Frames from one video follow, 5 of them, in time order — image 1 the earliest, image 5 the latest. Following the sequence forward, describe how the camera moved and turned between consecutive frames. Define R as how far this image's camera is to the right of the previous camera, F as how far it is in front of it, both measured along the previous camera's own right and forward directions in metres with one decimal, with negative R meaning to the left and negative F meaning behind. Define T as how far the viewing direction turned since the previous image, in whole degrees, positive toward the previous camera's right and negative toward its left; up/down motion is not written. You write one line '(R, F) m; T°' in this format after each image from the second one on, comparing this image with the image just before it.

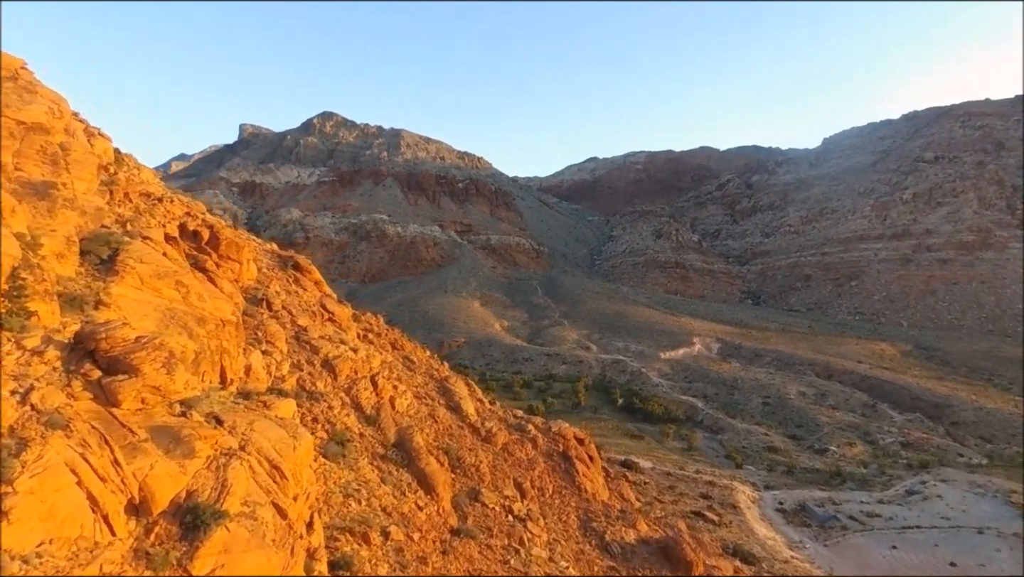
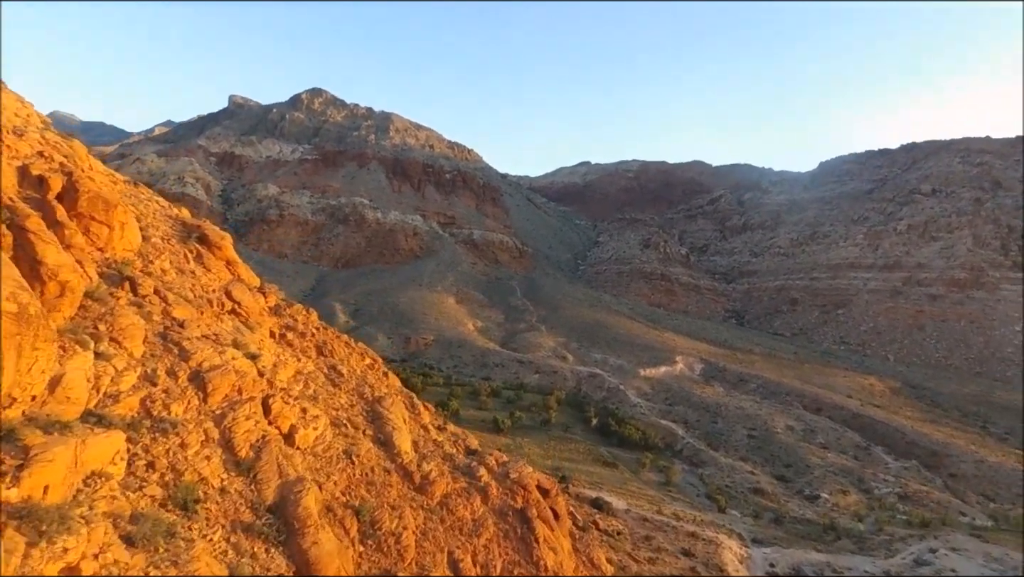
(+0.2, +2.0) m; +2°
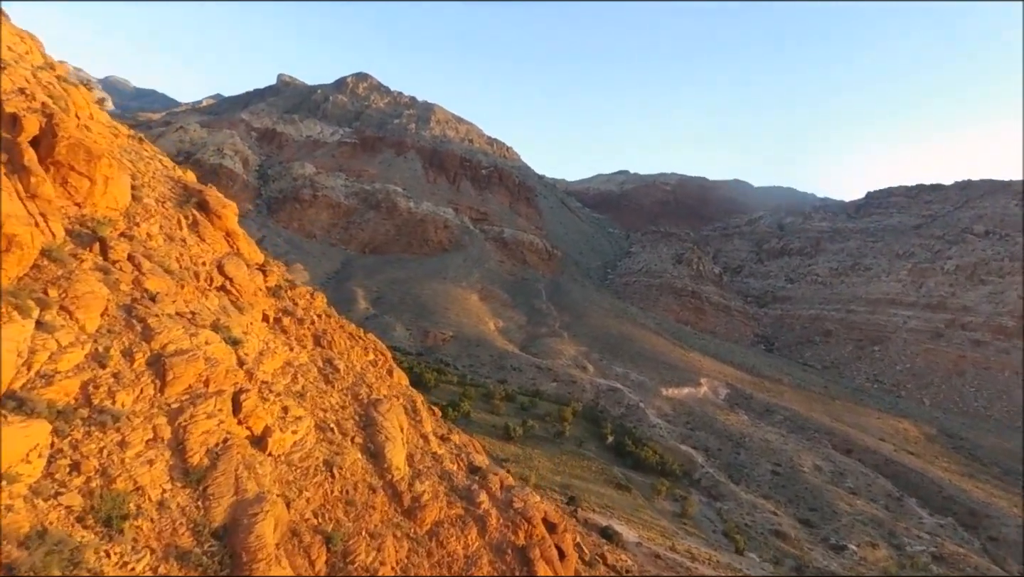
(0.0, +0.8) m; -2°
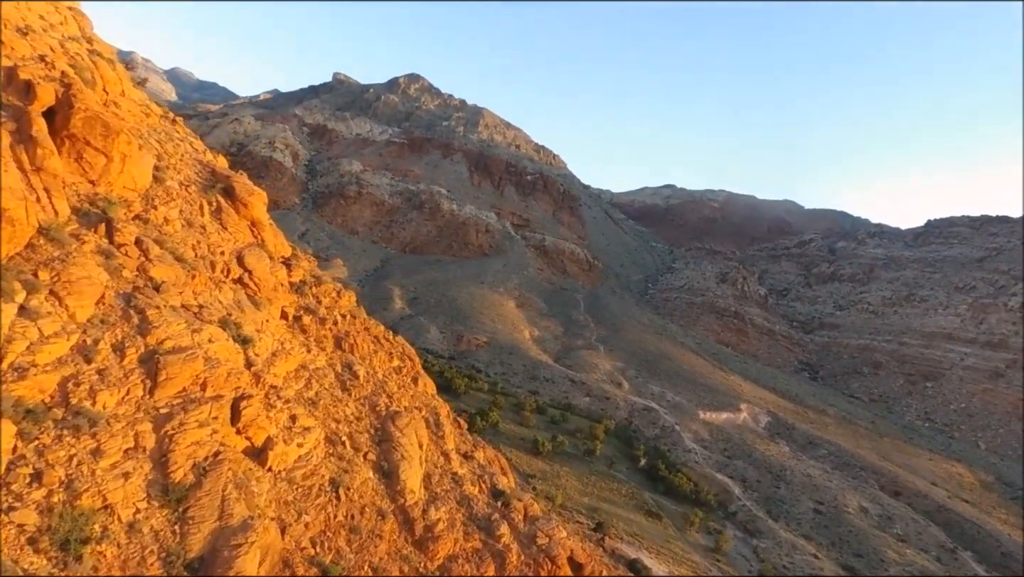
(0.0, +0.6) m; -3°
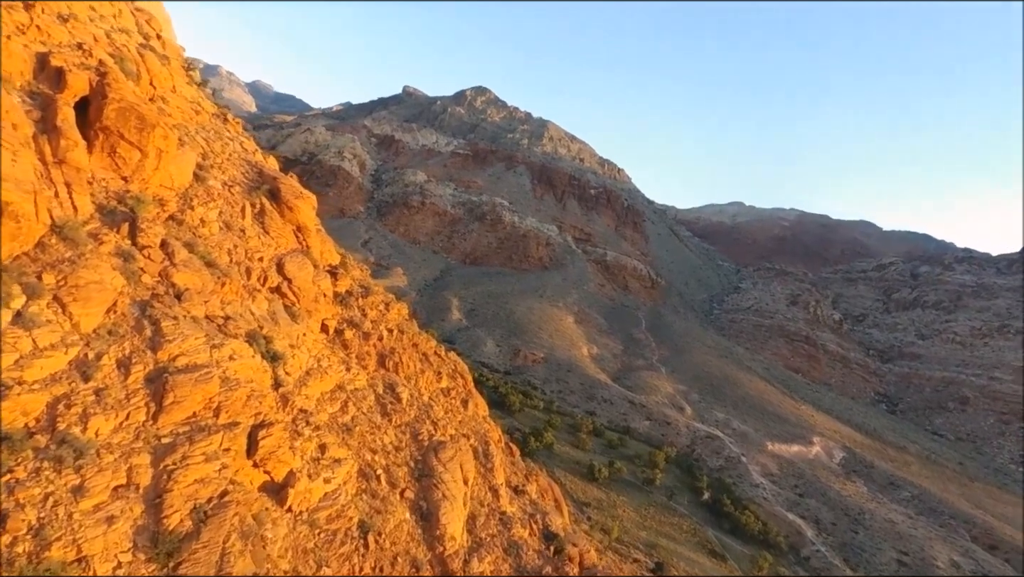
(0.0, +0.7) m; -5°
